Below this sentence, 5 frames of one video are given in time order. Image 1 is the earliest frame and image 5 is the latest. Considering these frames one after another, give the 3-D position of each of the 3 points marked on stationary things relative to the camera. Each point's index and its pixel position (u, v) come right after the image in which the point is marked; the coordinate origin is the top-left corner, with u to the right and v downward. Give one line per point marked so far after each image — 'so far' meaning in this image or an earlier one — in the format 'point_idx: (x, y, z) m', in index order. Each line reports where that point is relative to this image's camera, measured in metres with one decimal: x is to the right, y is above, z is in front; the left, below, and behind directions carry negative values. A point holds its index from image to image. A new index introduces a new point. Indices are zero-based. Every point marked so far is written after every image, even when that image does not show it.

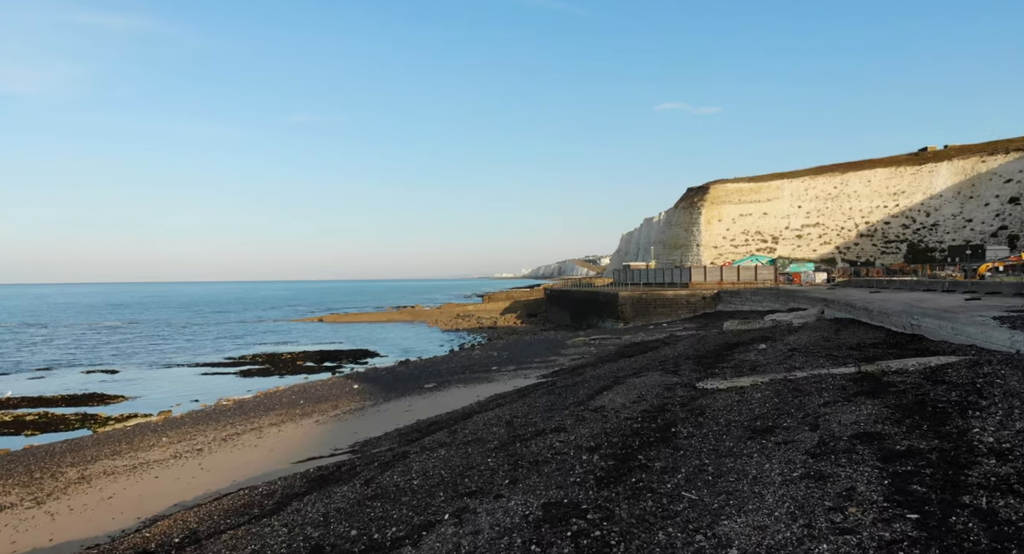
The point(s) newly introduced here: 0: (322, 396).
0: (-5.0, -3.2, +19.0) m
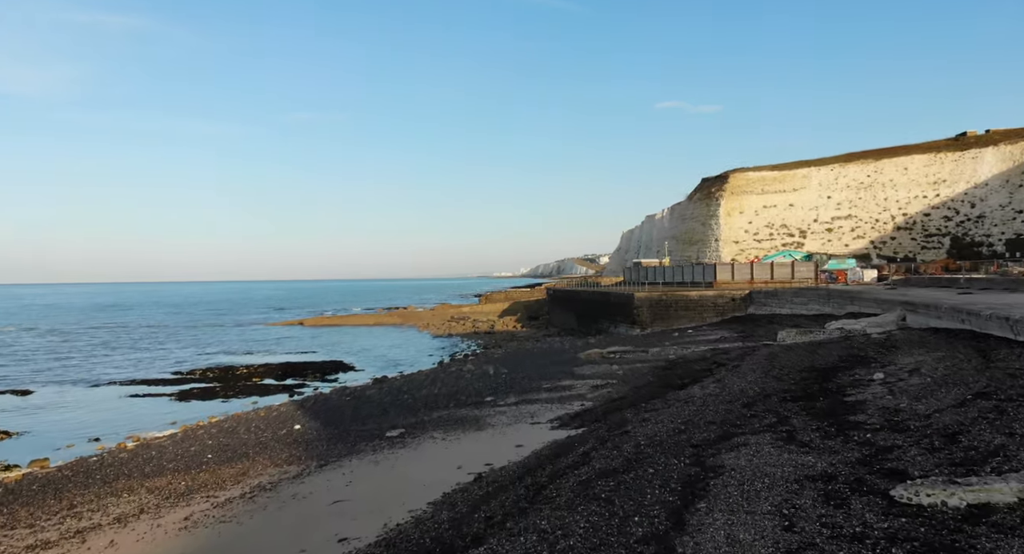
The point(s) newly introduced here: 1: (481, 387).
0: (-5.0, -3.1, +13.4) m
1: (-0.7, -2.7, +17.5) m
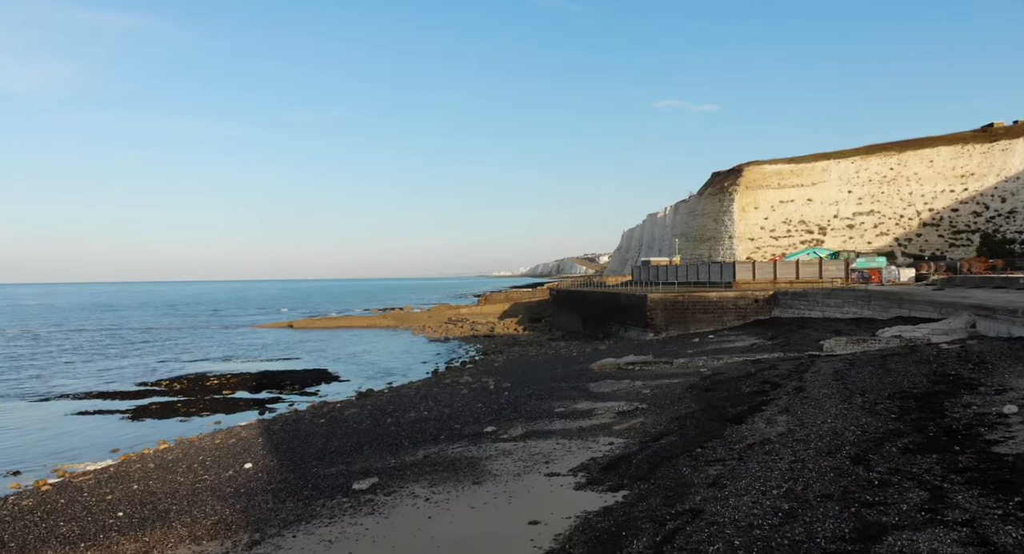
0: (-4.9, -3.1, +10.4) m
1: (-0.6, -2.7, +14.4) m
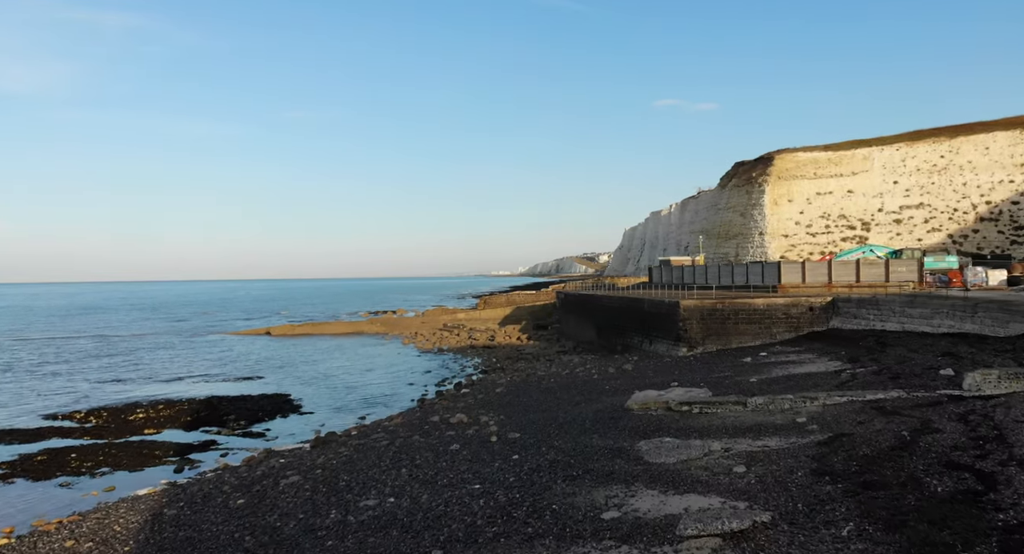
0: (-4.7, -3.3, +4.9) m
1: (-0.4, -2.8, +8.9) m
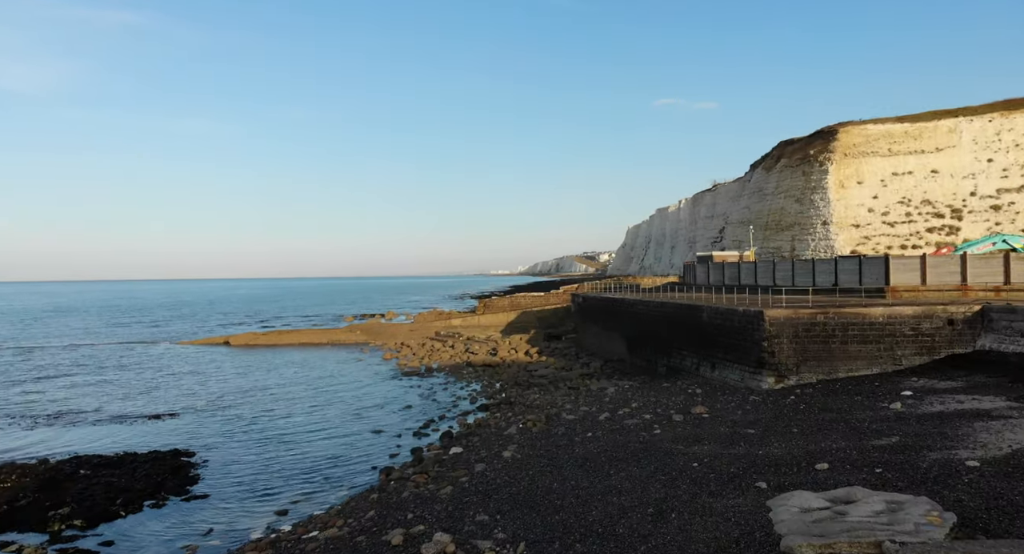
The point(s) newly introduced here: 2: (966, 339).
0: (-4.4, -3.3, -3.2) m
1: (-0.1, -2.9, +0.9) m
2: (+11.7, -1.6, +18.3) m
